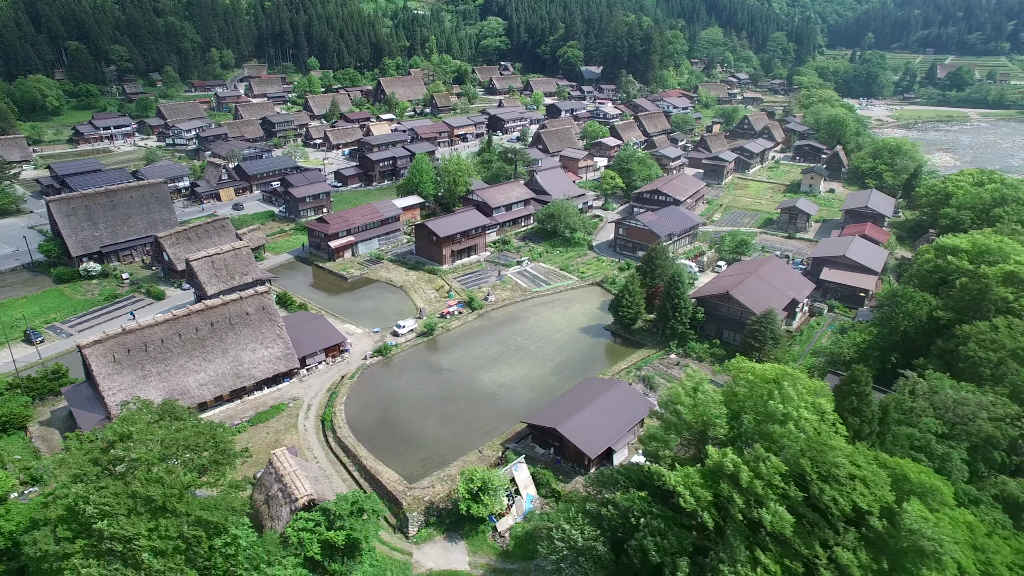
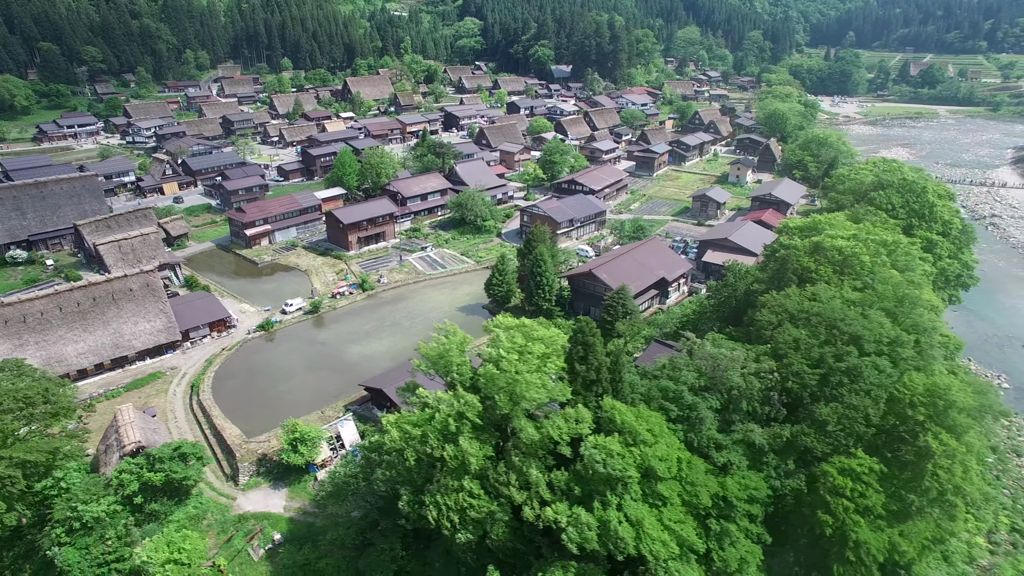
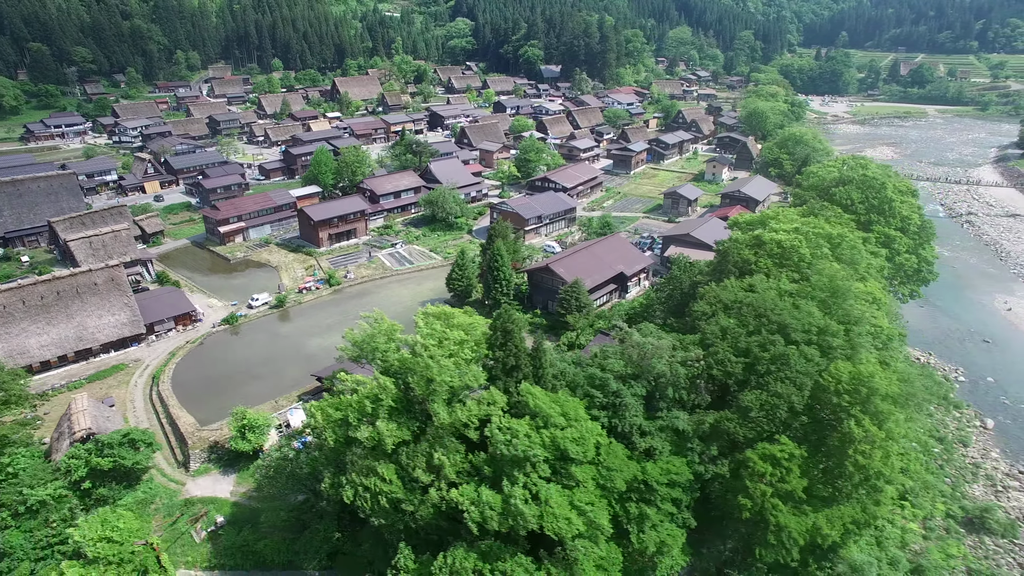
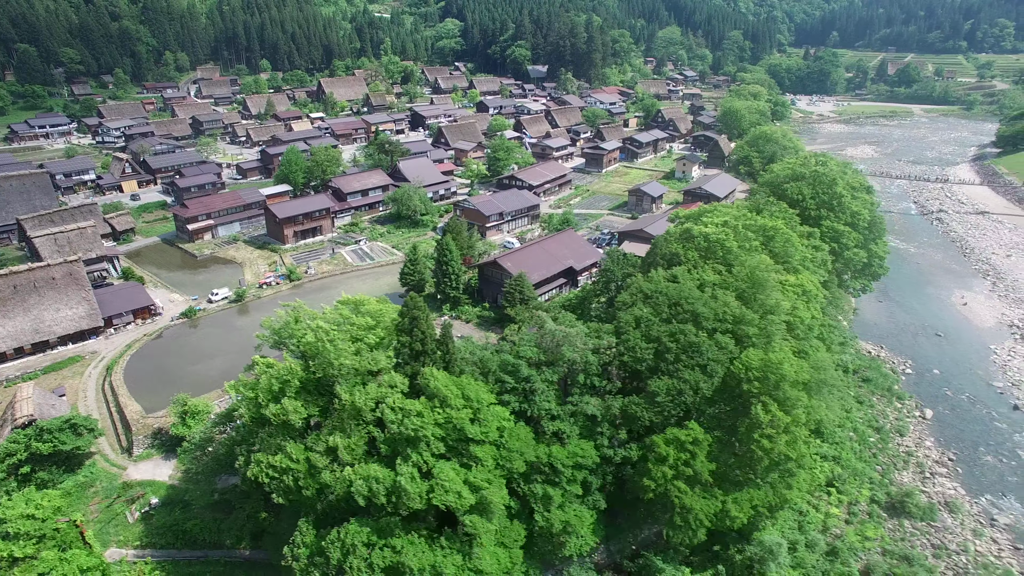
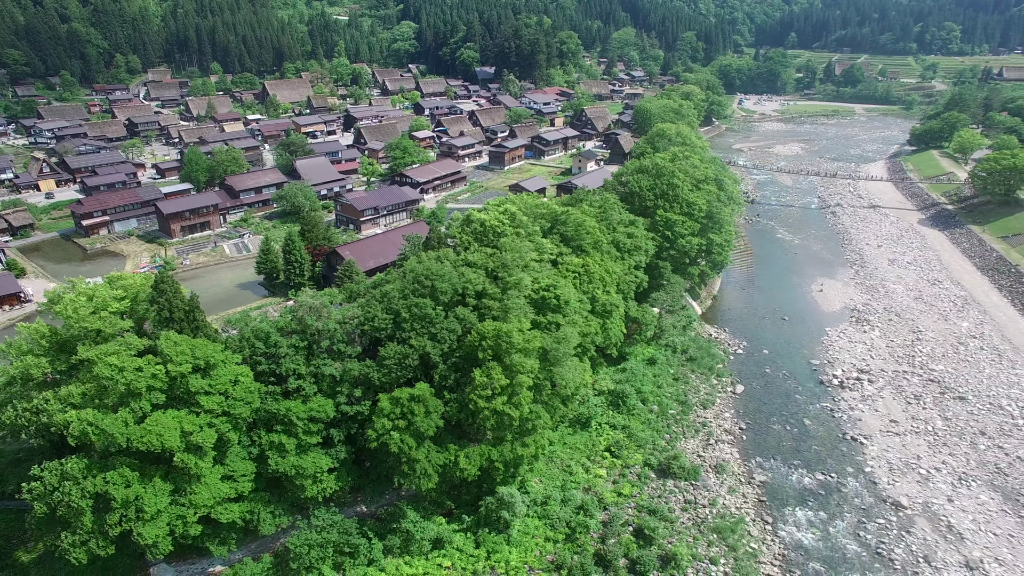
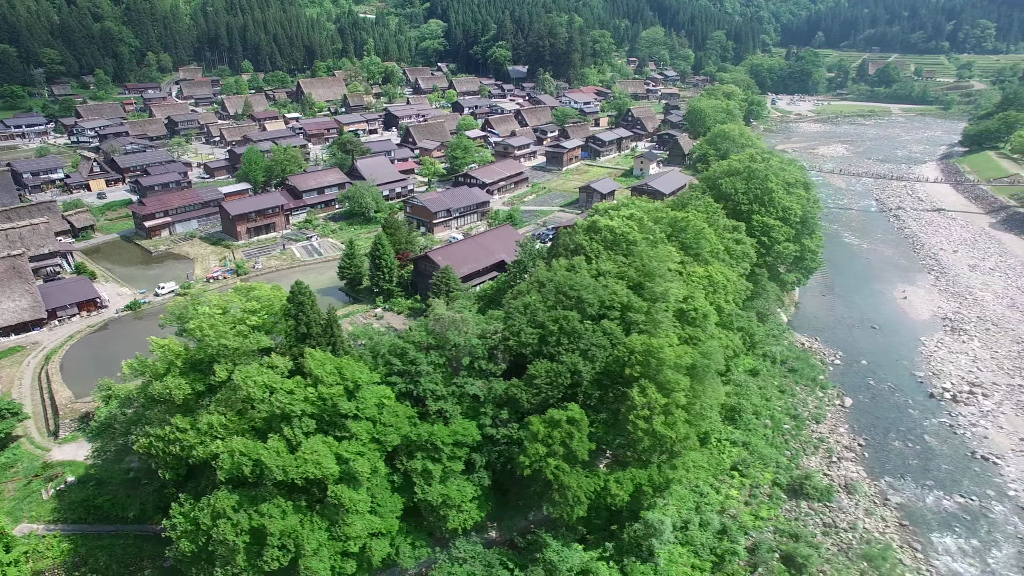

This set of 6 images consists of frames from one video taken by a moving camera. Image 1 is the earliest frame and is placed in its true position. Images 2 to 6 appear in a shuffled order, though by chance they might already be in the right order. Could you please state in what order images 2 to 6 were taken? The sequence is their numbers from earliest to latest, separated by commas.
2, 3, 4, 6, 5
